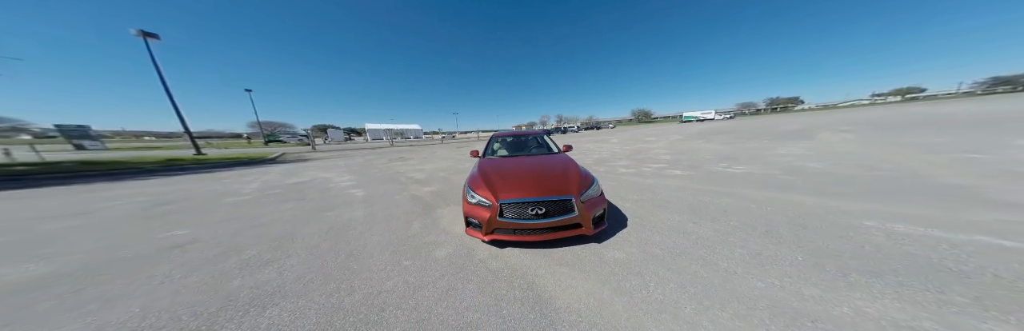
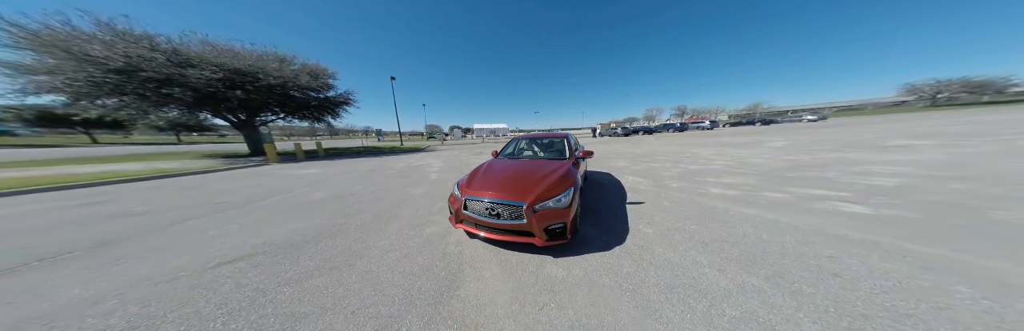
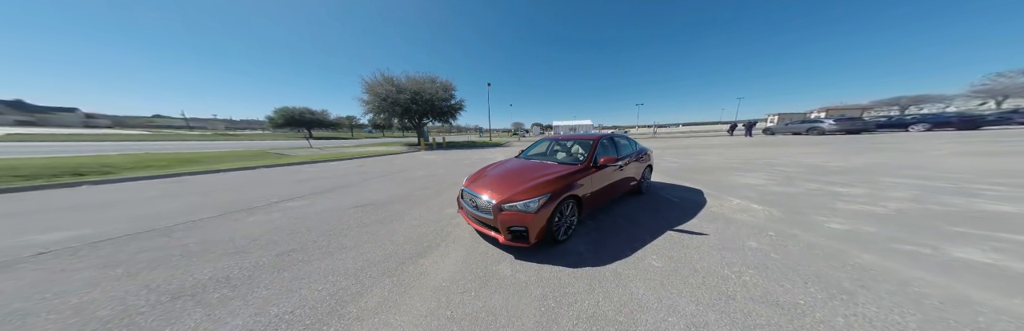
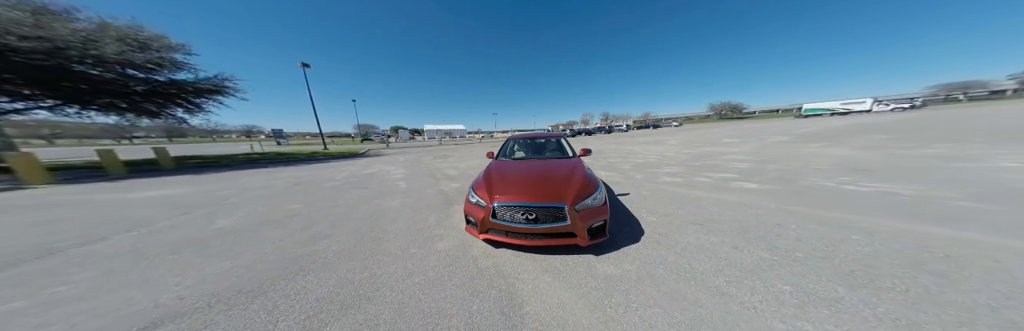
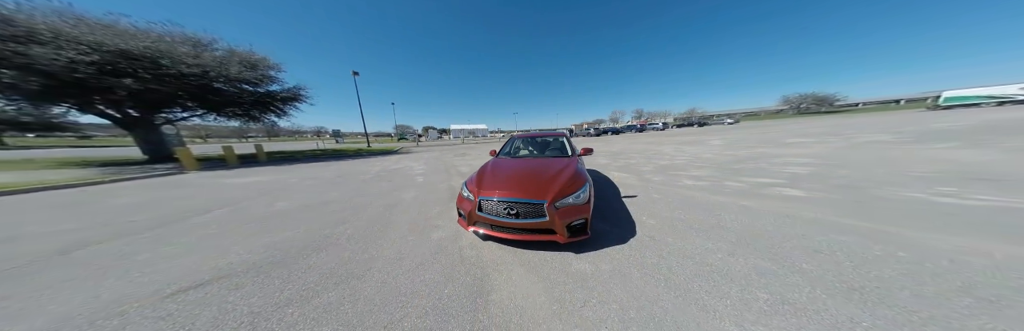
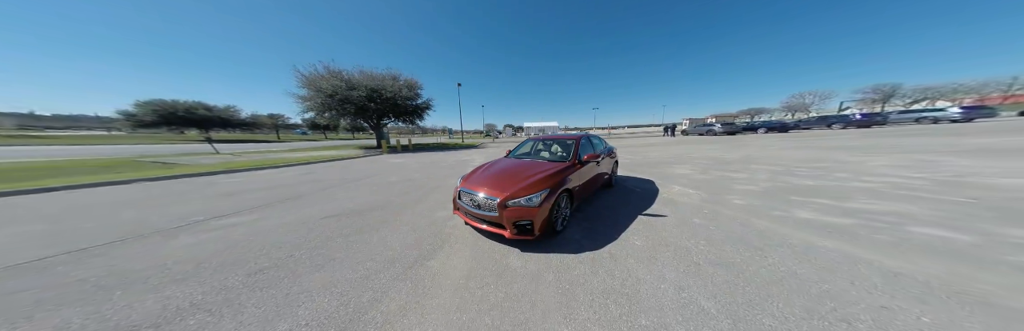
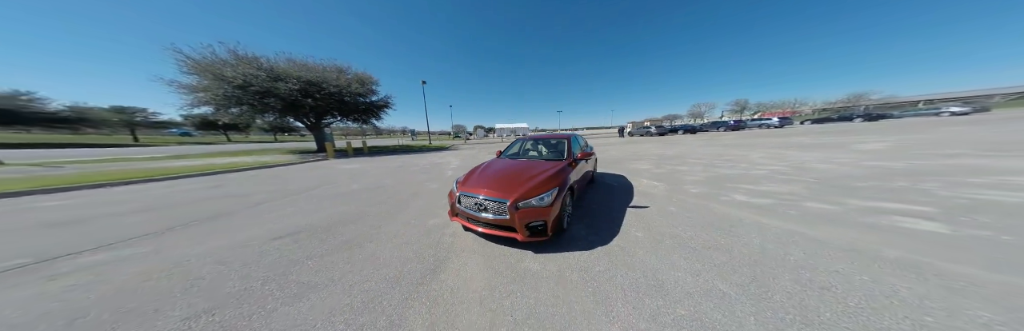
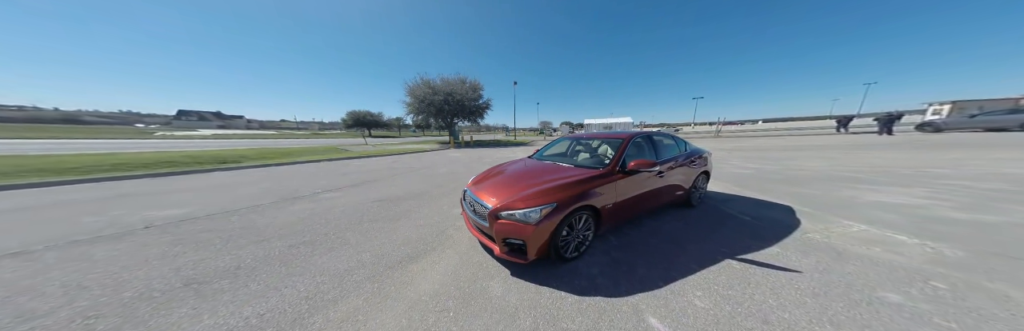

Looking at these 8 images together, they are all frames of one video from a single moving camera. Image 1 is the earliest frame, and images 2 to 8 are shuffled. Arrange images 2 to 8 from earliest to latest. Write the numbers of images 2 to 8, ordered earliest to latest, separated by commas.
4, 5, 2, 7, 6, 3, 8
